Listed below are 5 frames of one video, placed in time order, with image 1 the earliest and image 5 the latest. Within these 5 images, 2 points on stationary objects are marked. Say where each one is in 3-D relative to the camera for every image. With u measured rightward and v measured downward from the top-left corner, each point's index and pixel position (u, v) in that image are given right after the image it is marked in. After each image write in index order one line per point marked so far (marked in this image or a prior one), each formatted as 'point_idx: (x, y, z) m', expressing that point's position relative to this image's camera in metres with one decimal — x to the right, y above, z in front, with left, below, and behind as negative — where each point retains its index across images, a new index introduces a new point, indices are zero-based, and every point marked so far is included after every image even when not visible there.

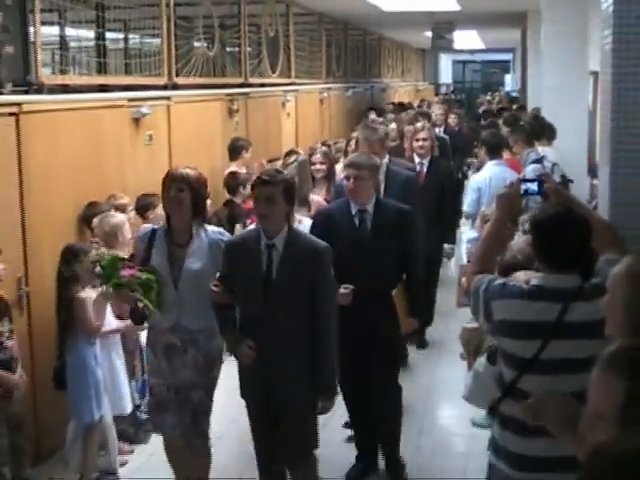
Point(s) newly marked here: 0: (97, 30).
0: (-1.2, +1.1, +7.2) m
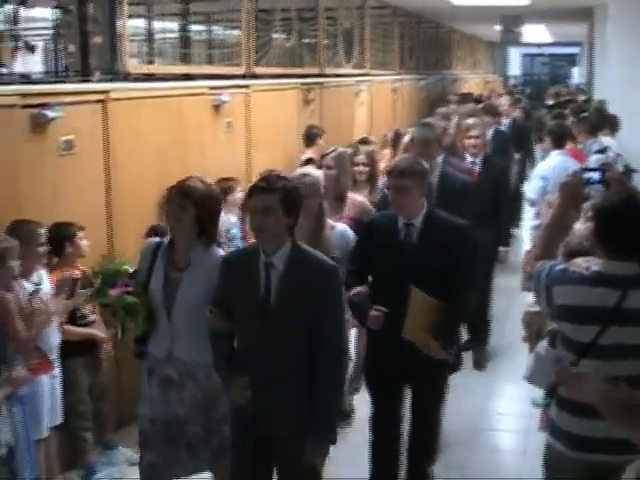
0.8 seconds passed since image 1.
0: (-0.8, +1.3, +7.5) m
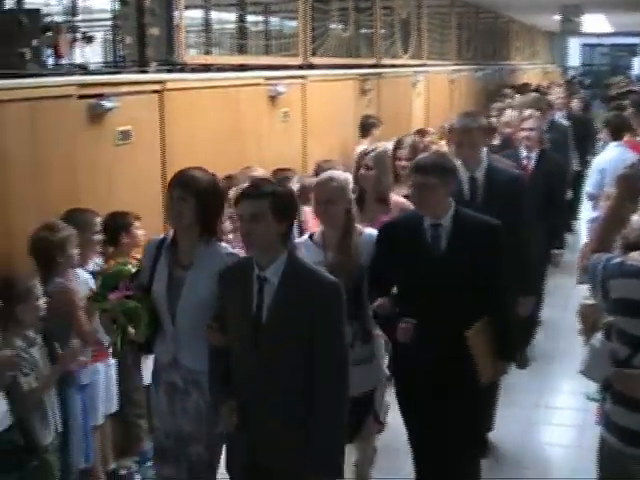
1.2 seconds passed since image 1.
0: (-0.5, +1.3, +7.6) m
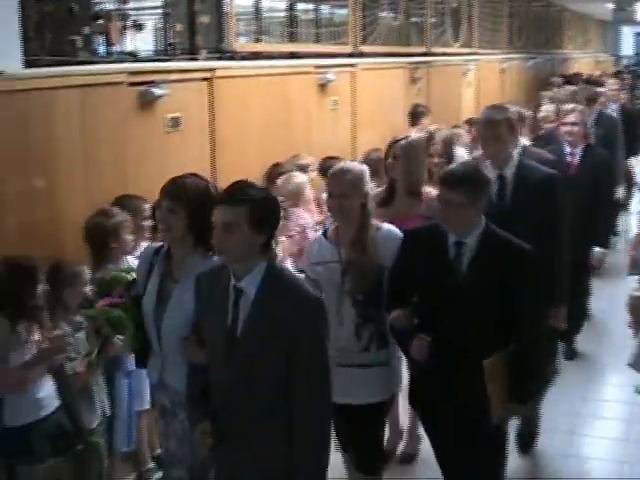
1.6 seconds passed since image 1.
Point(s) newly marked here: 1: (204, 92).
0: (-0.2, +1.4, +7.6) m
1: (-0.6, +0.7, +6.5) m
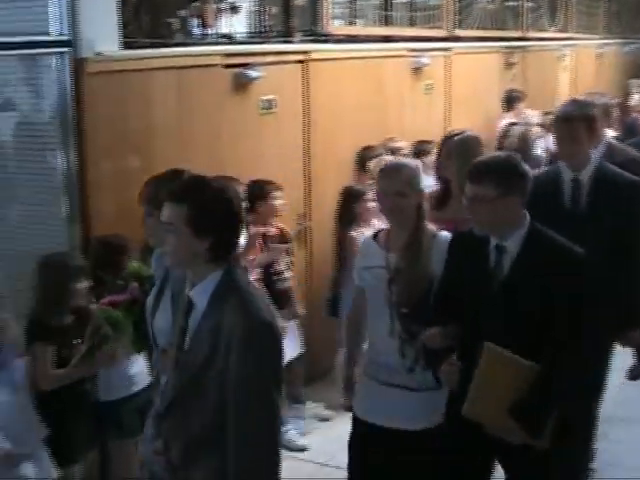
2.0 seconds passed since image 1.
0: (+0.4, +1.5, +7.6) m
1: (-0.1, +0.8, +6.6) m
